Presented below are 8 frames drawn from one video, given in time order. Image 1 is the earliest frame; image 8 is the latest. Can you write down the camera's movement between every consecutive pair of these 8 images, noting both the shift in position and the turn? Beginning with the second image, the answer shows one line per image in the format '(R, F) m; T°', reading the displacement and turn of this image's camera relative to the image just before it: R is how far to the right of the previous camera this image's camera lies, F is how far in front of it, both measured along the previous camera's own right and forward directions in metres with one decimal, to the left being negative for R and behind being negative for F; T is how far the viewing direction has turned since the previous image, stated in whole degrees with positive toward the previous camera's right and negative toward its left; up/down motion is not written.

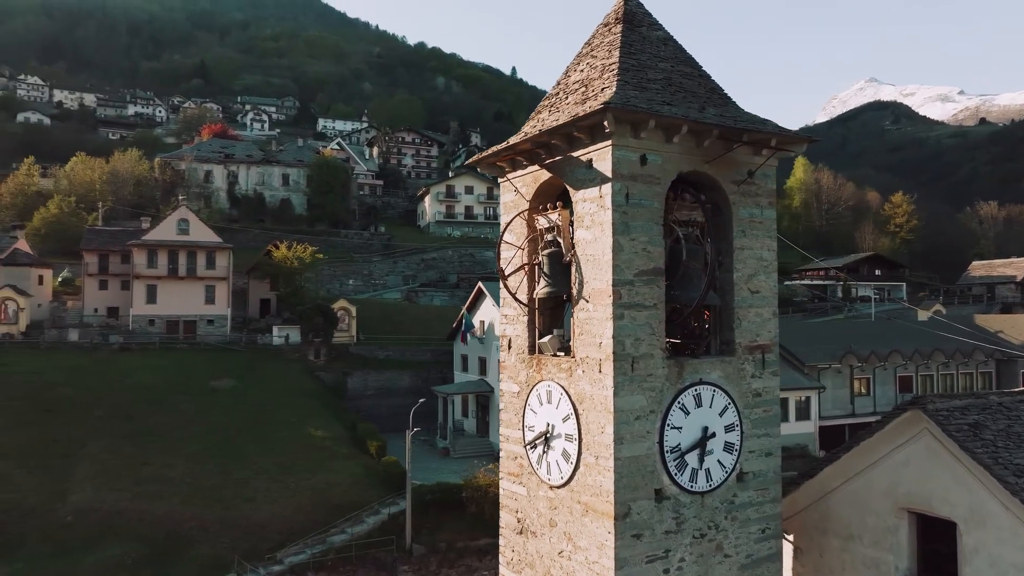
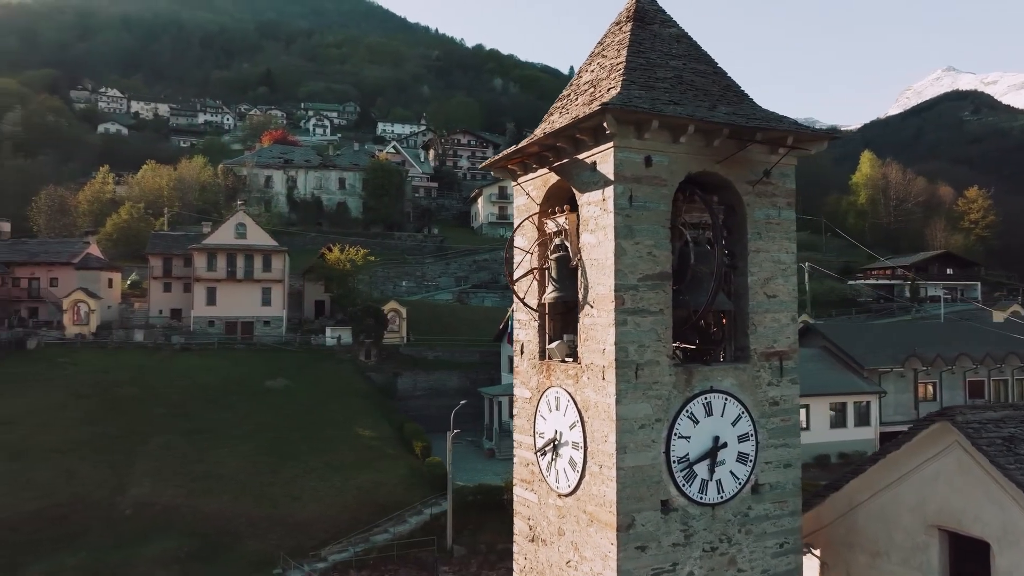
(+0.6, +0.1) m; -5°
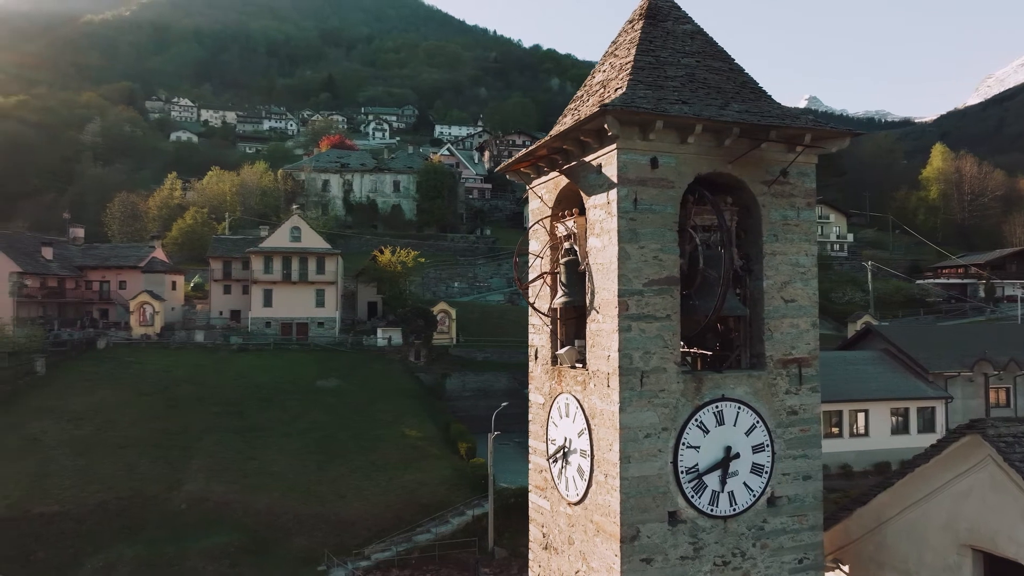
(+0.6, +0.1) m; -5°
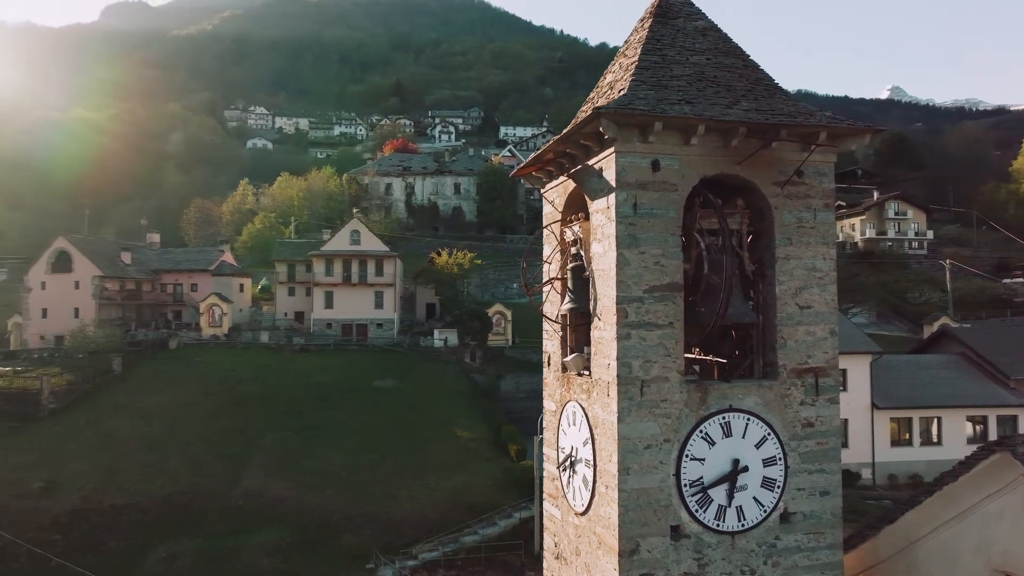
(+0.7, +0.1) m; -5°
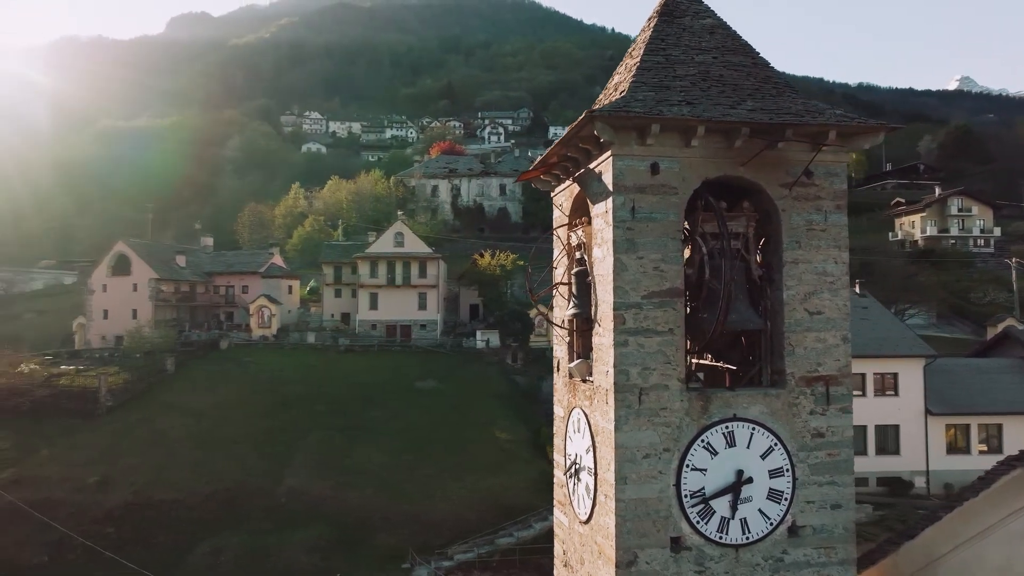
(+0.5, +0.1) m; -4°
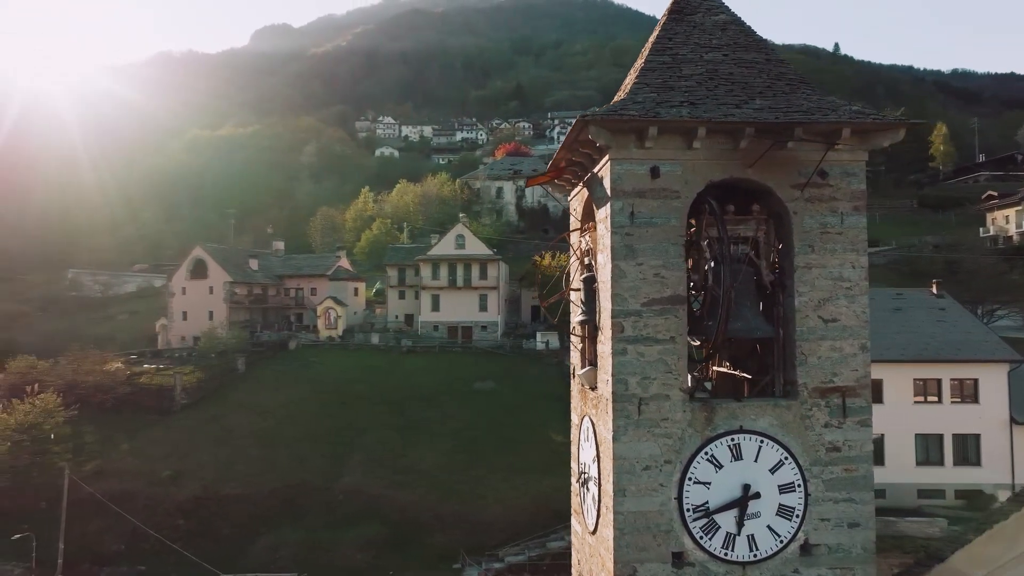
(+0.7, +0.1) m; -6°
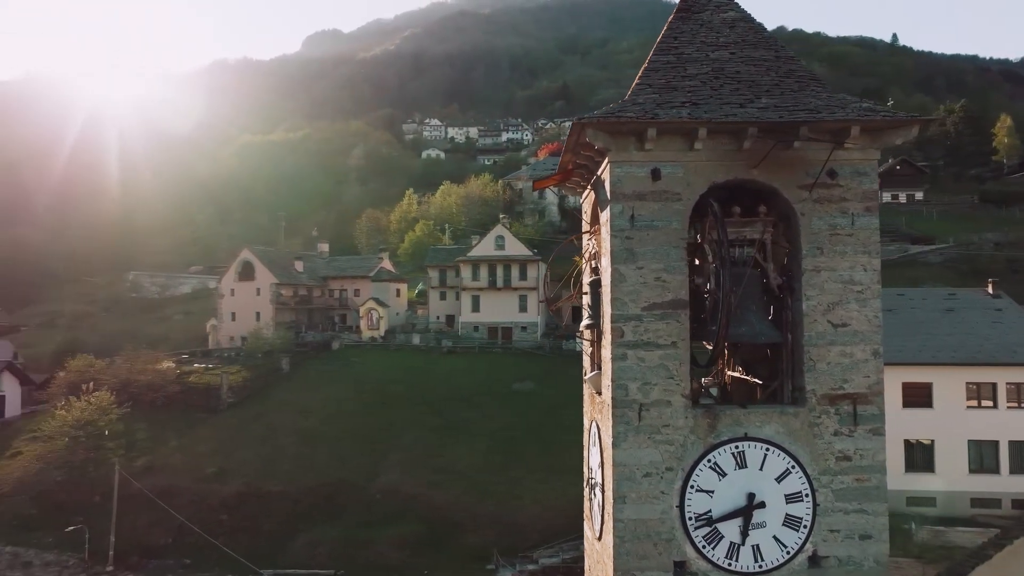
(+0.5, 0.0) m; -4°
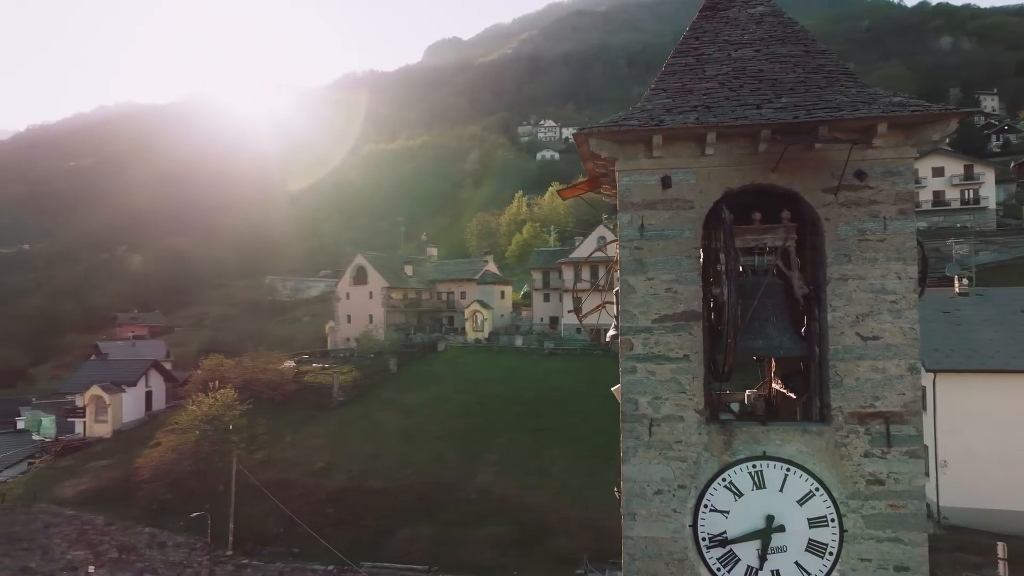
(+1.0, +0.1) m; -10°
